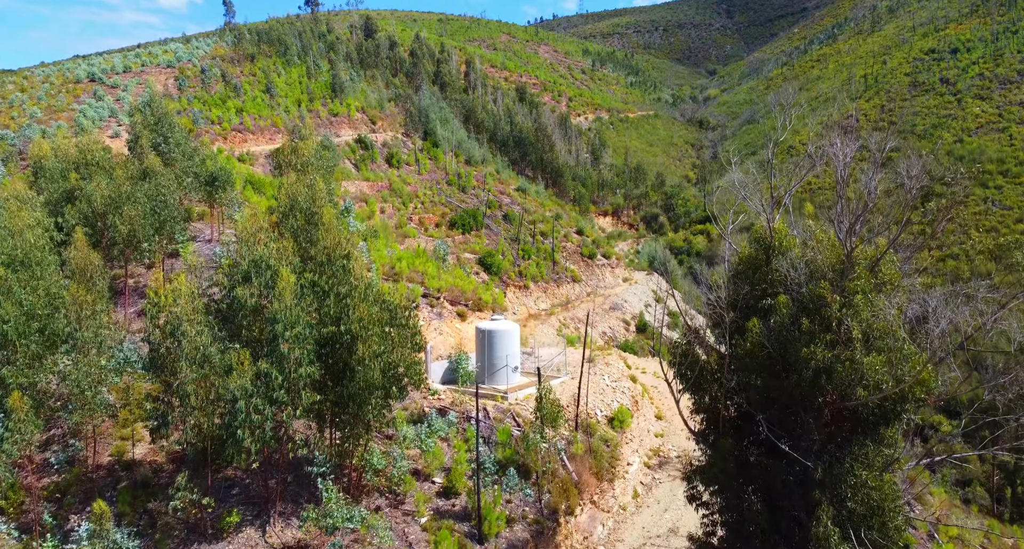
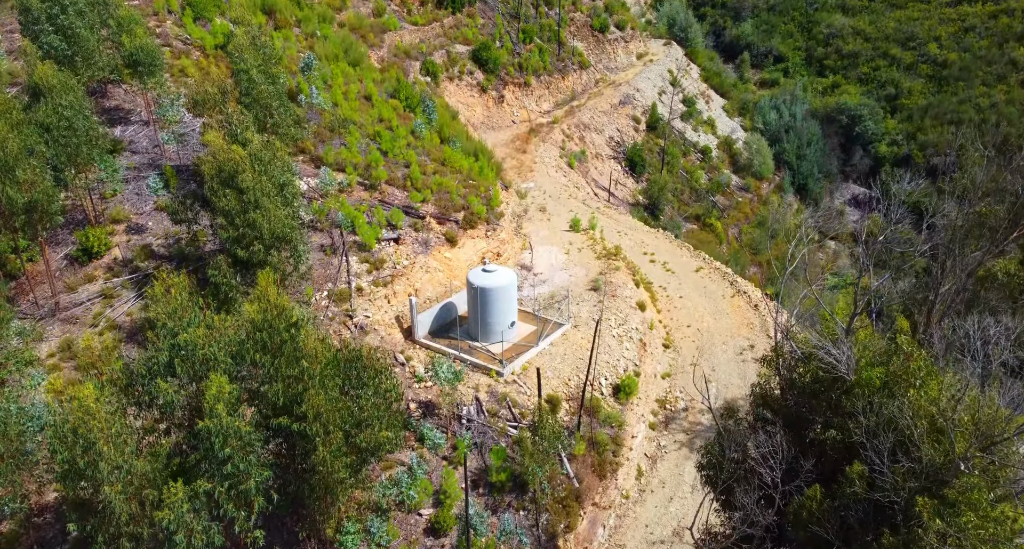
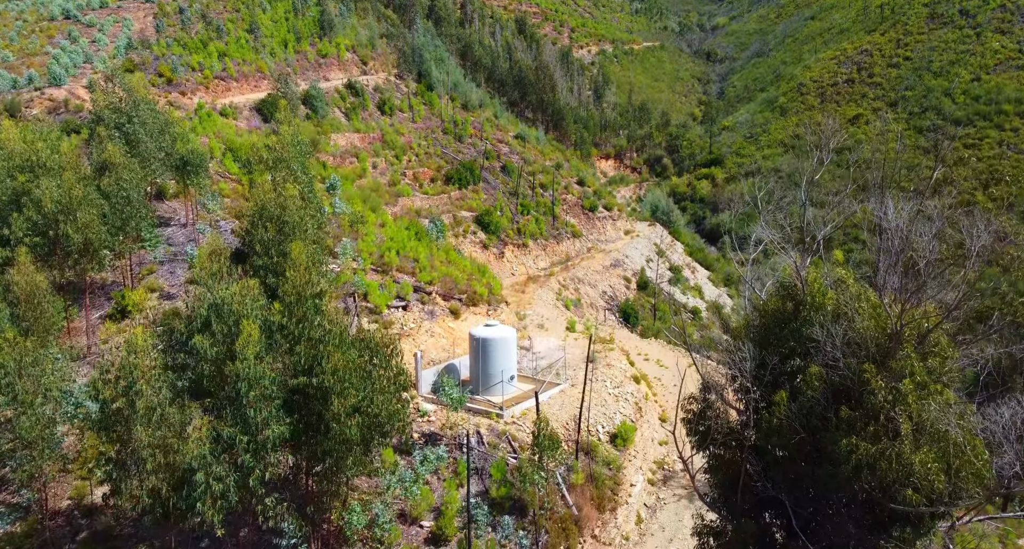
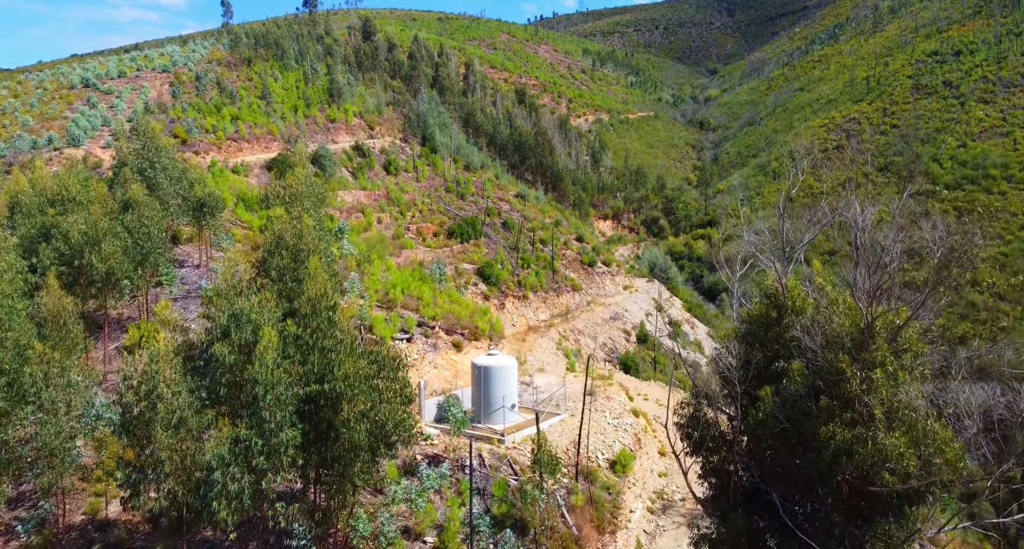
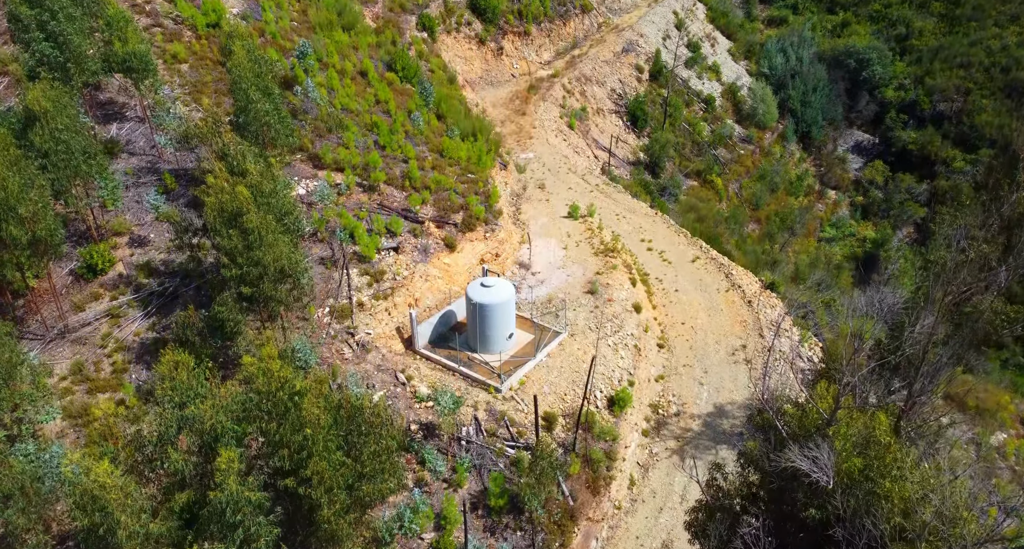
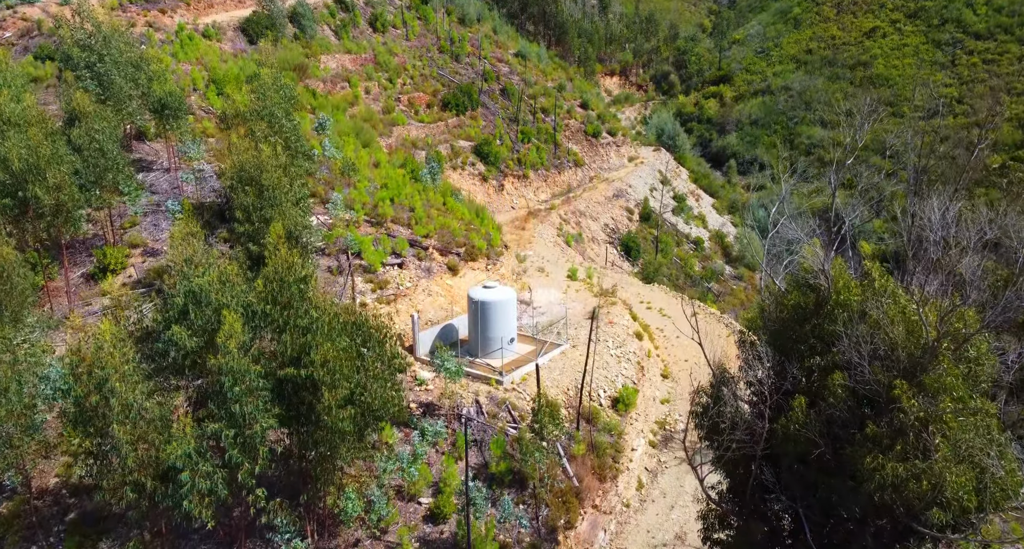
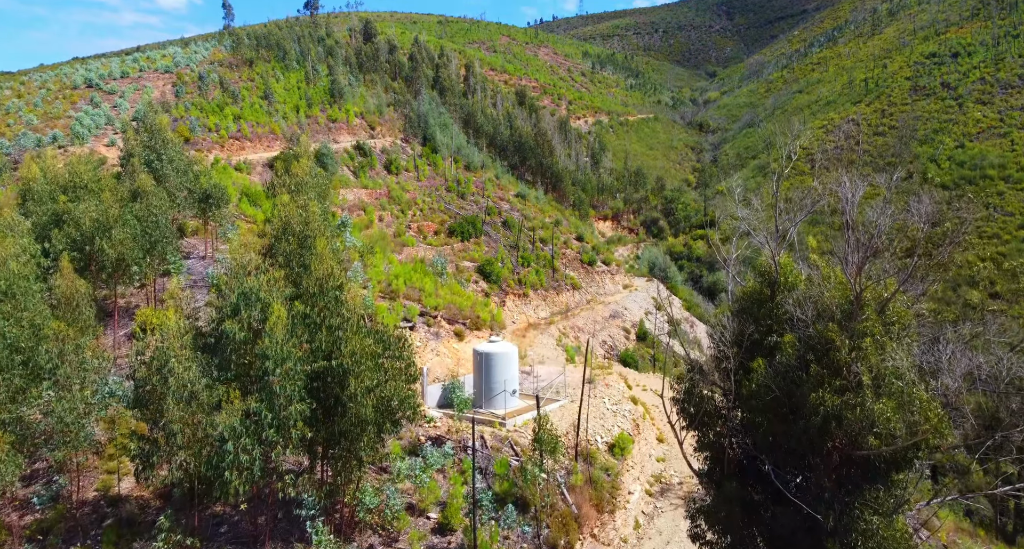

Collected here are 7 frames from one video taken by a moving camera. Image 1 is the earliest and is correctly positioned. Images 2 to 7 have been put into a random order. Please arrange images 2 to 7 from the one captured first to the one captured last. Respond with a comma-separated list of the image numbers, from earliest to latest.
7, 4, 3, 6, 2, 5
